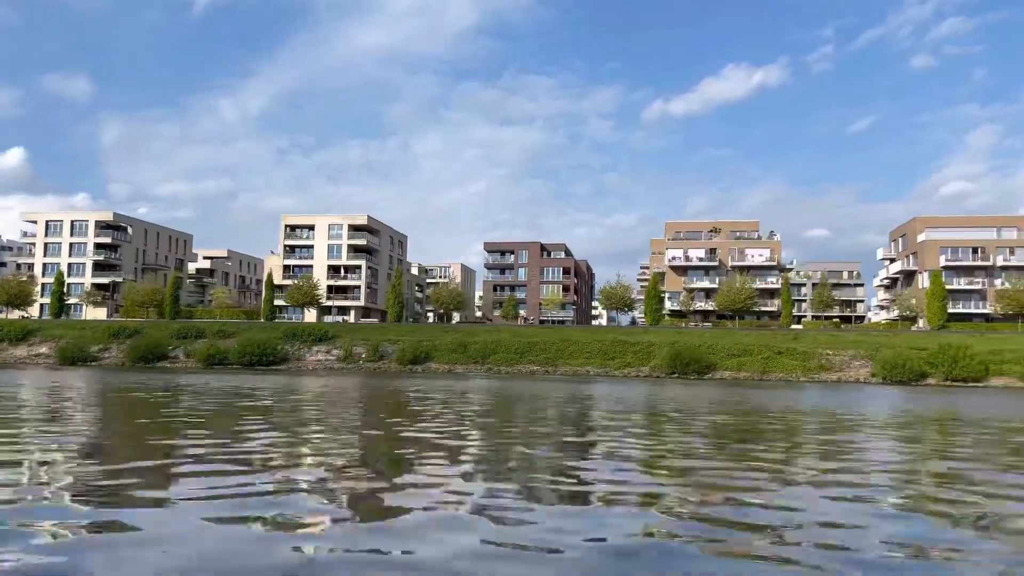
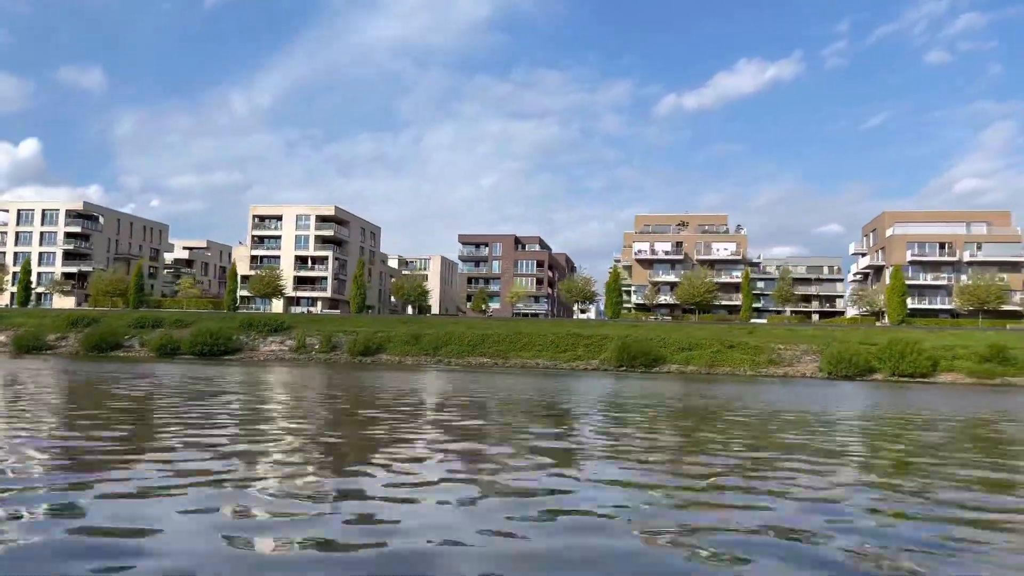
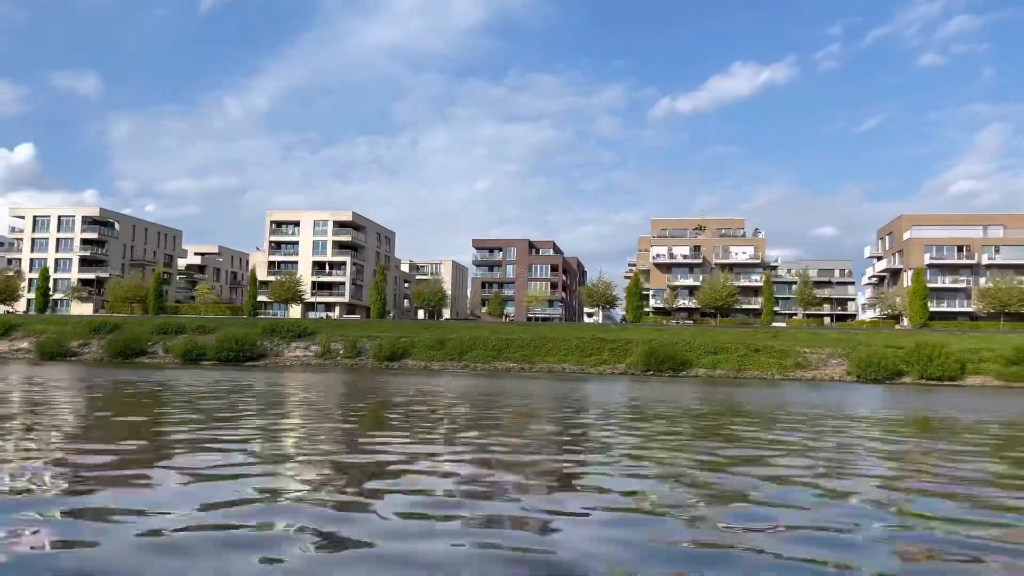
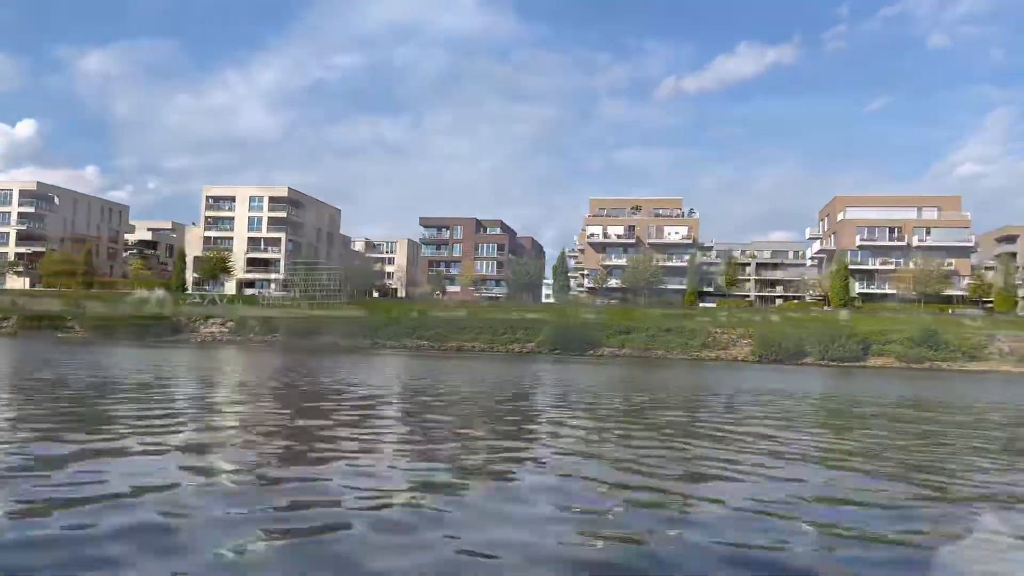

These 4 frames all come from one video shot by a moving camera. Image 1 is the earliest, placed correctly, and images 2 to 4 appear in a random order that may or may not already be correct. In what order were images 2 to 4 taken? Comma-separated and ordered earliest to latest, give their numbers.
3, 2, 4
